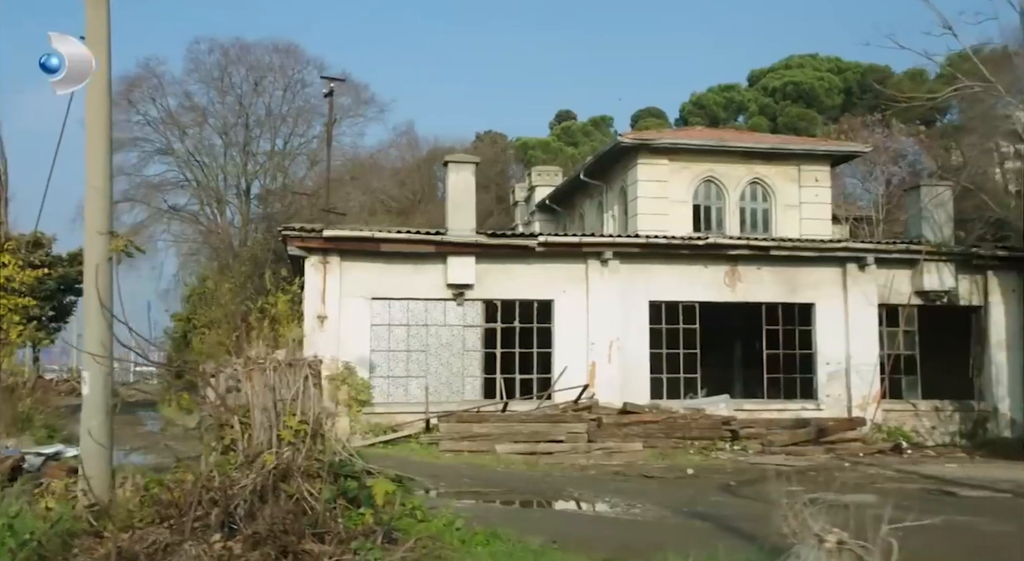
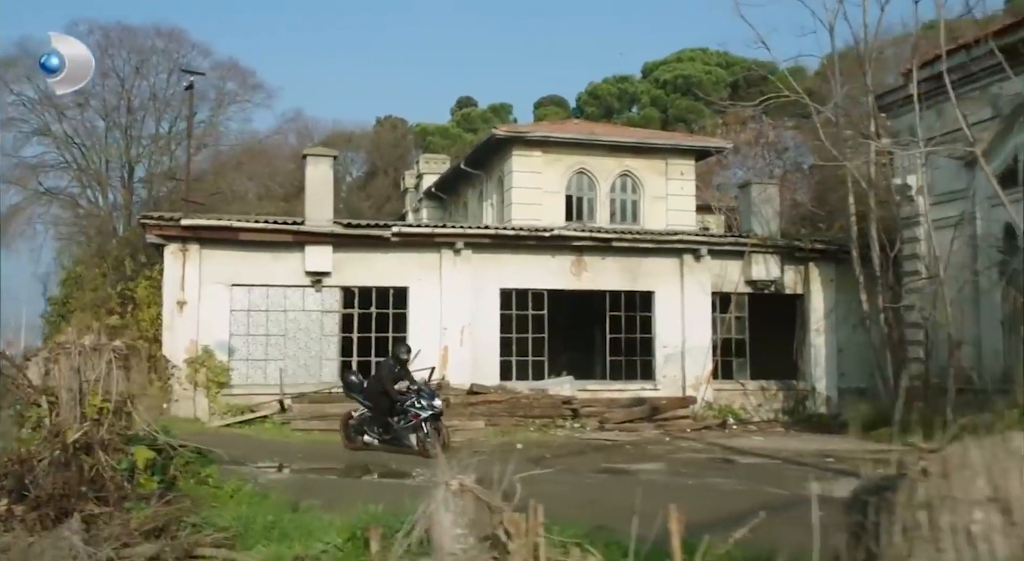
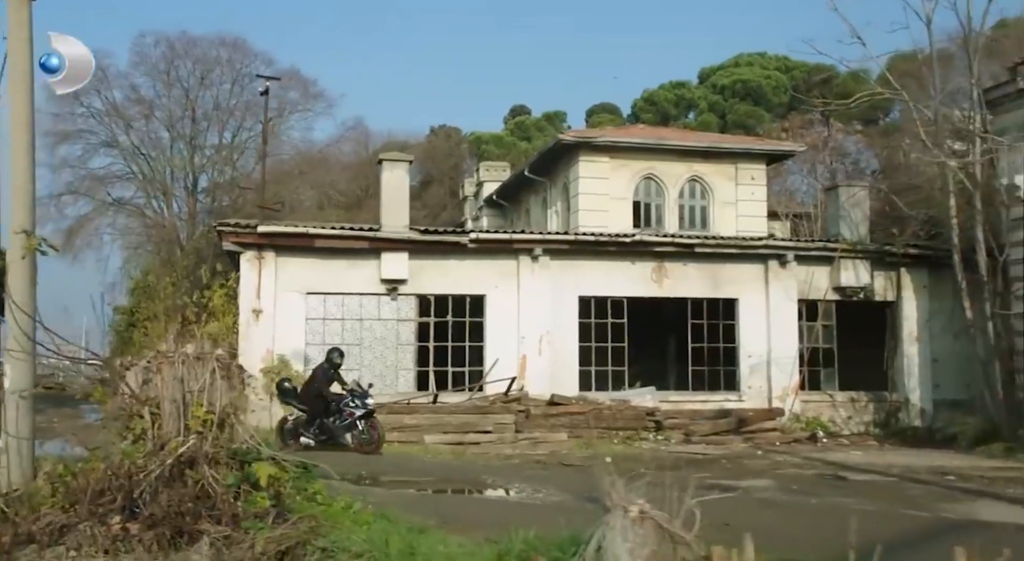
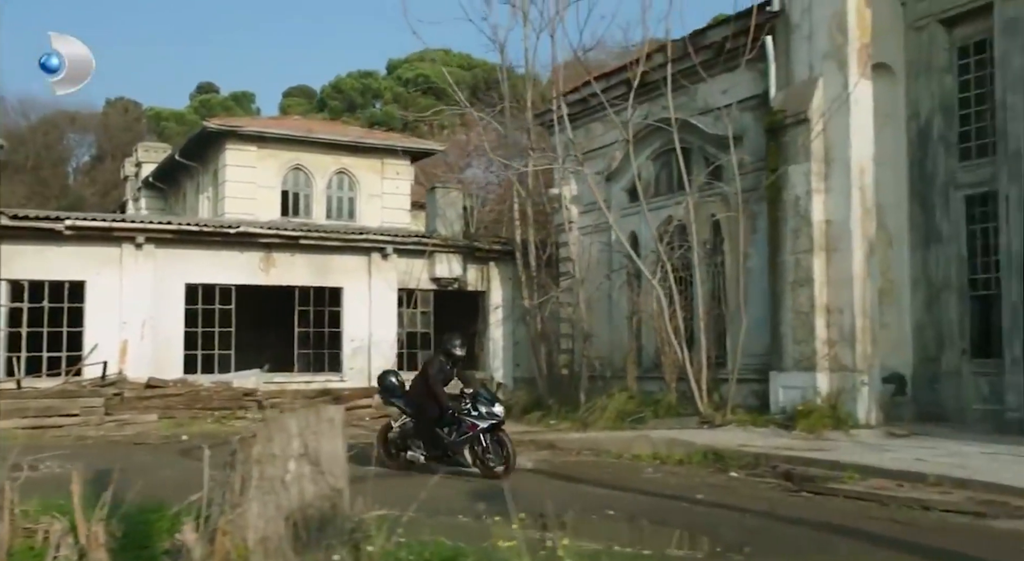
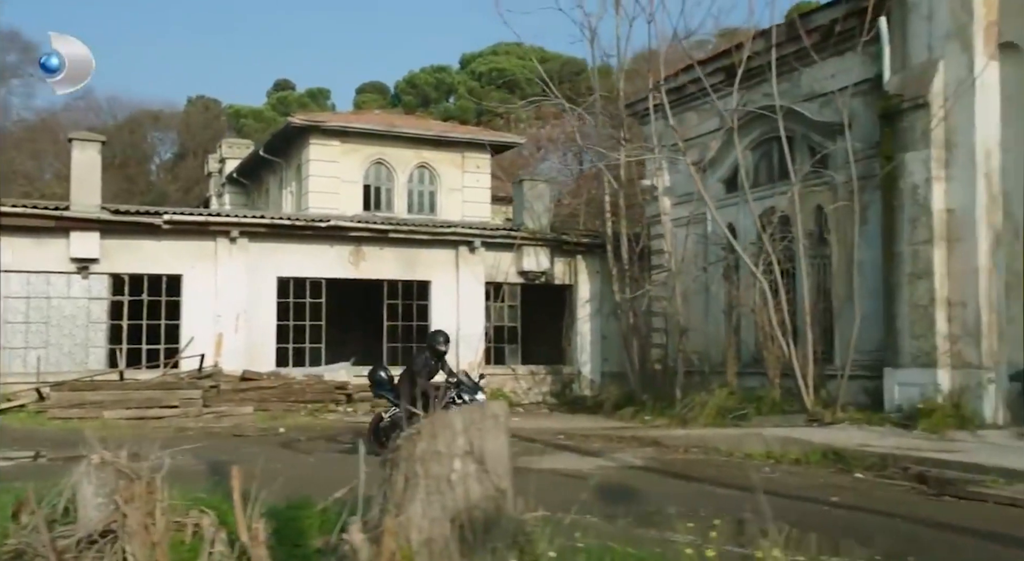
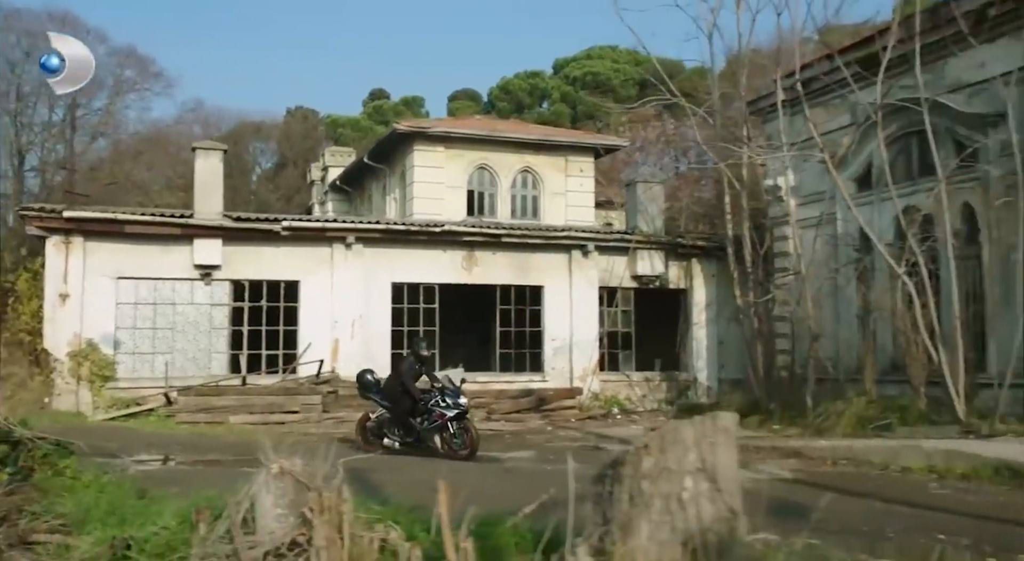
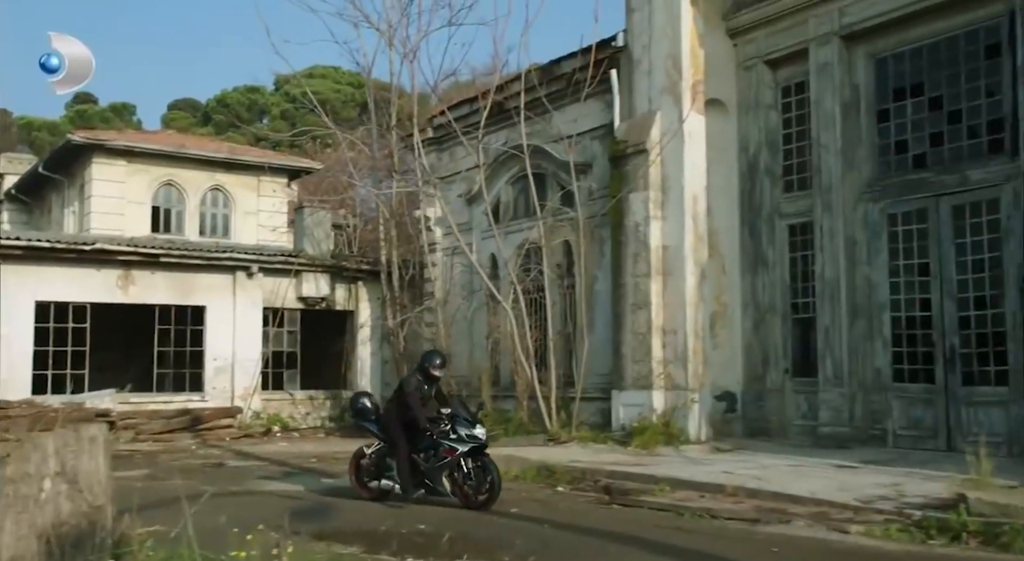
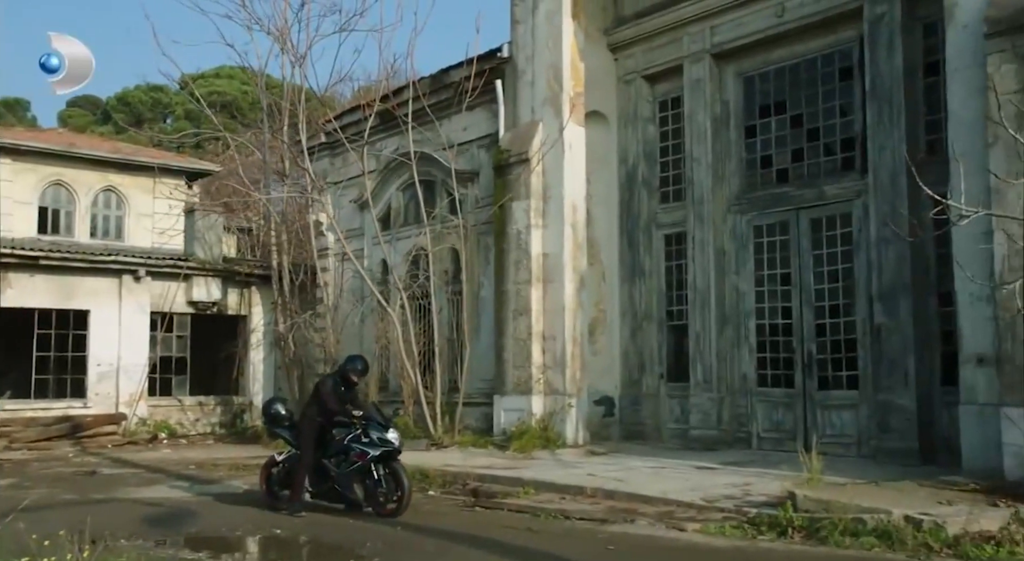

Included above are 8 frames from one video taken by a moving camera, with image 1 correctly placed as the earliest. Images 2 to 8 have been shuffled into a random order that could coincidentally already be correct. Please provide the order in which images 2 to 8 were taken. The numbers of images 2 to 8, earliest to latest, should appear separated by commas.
3, 2, 6, 5, 4, 7, 8
